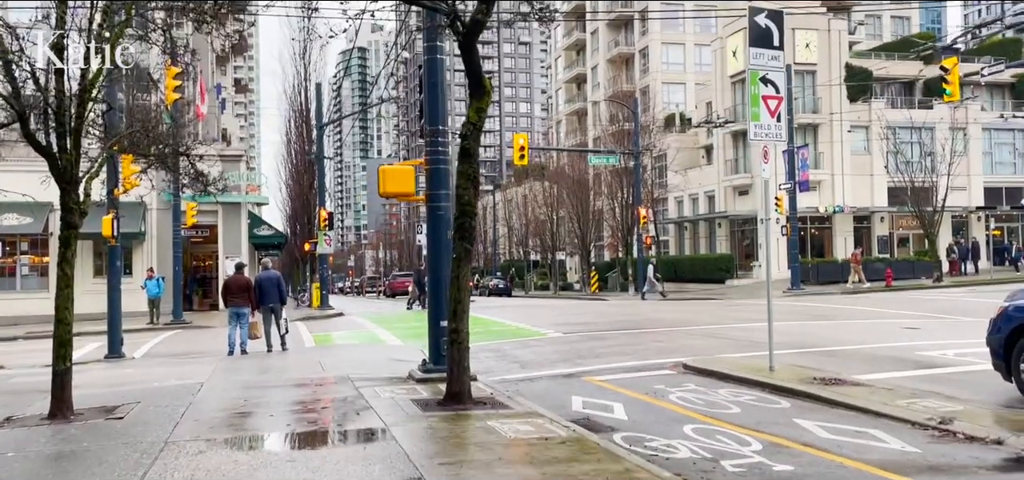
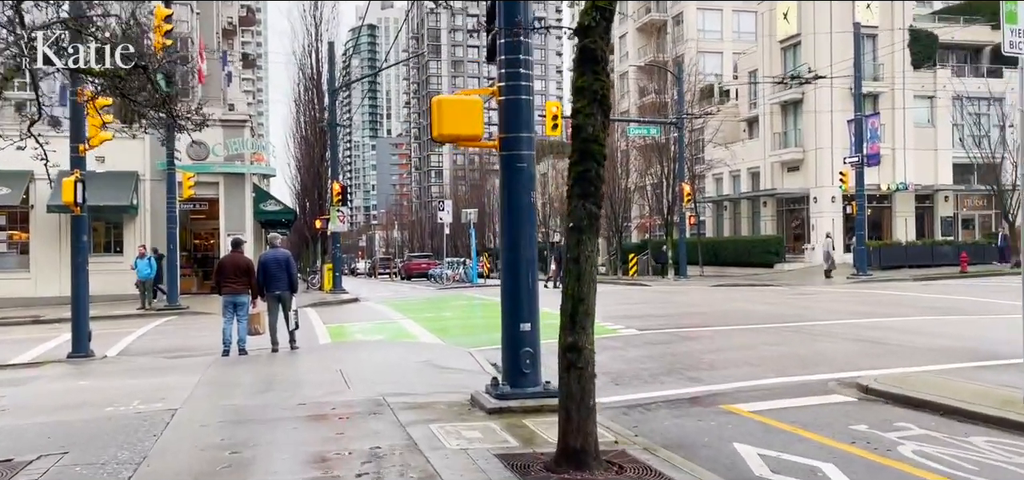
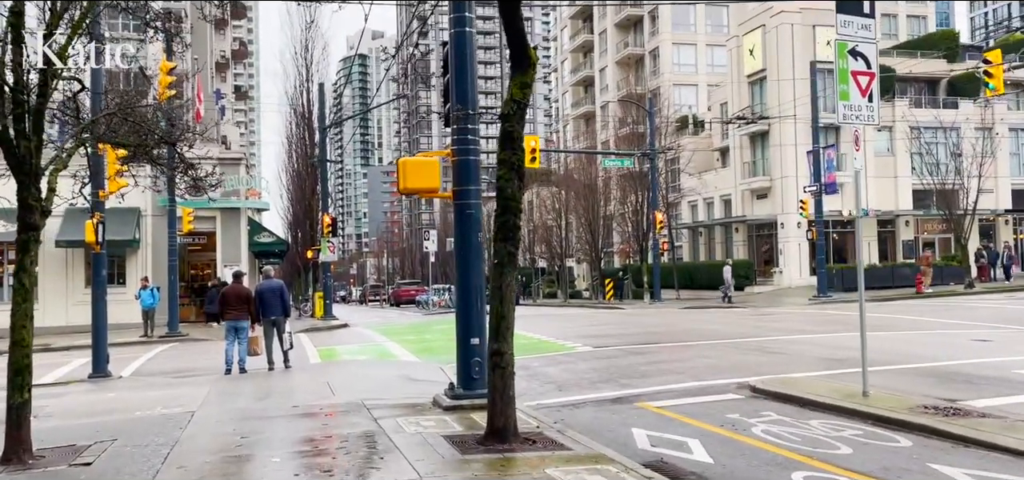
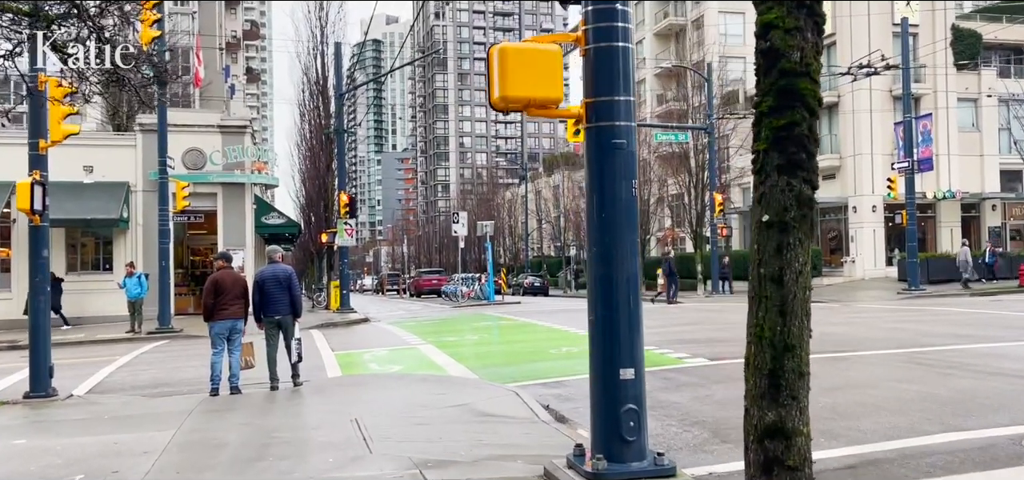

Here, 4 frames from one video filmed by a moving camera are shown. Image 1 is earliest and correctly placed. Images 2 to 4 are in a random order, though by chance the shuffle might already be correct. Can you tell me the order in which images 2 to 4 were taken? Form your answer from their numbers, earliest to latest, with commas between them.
3, 2, 4
